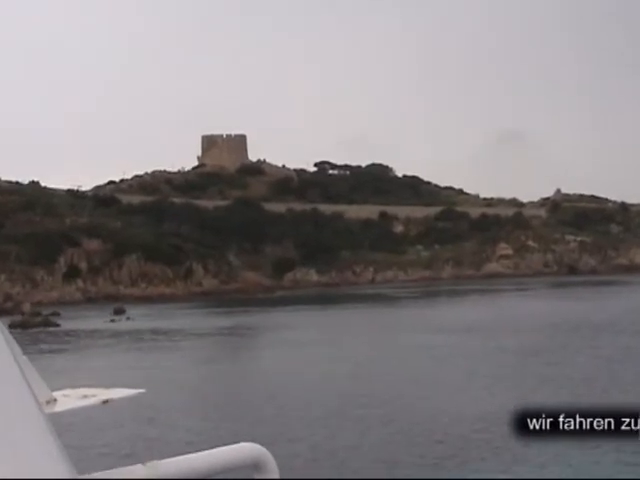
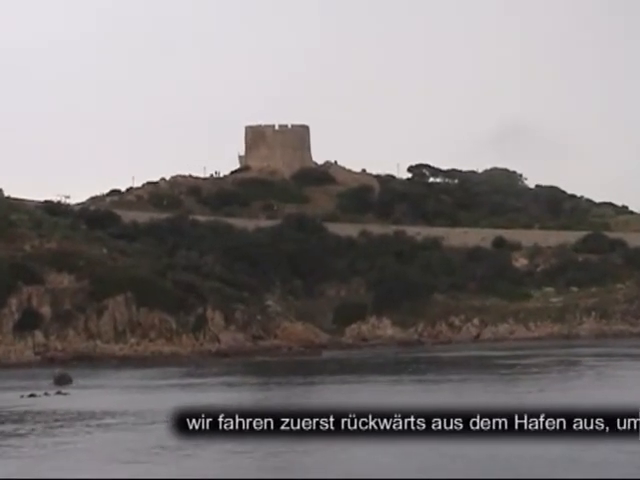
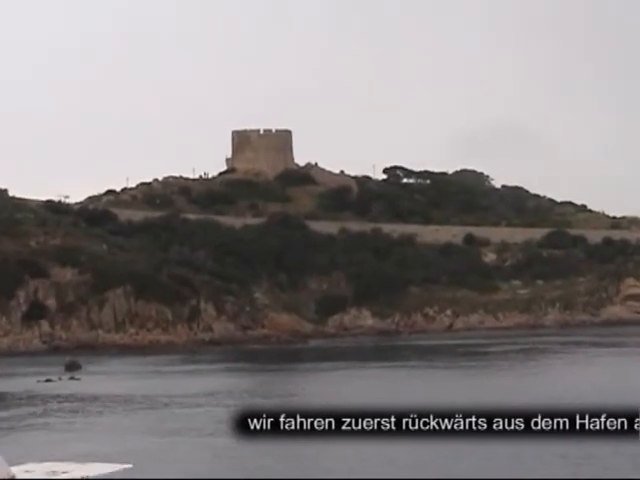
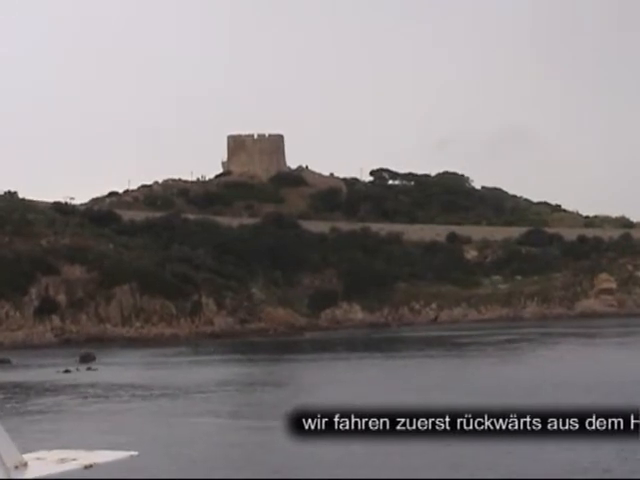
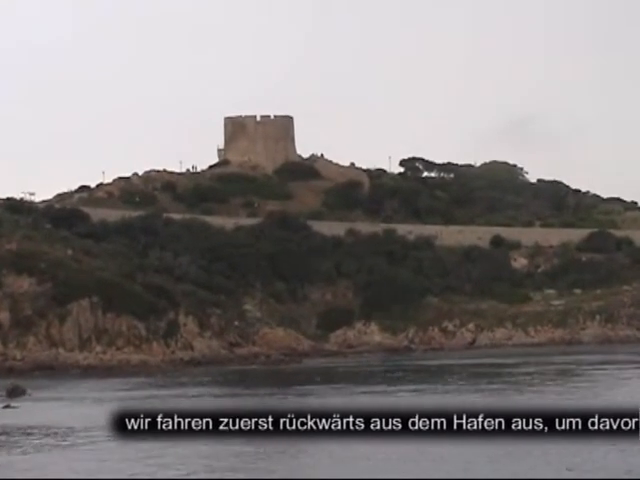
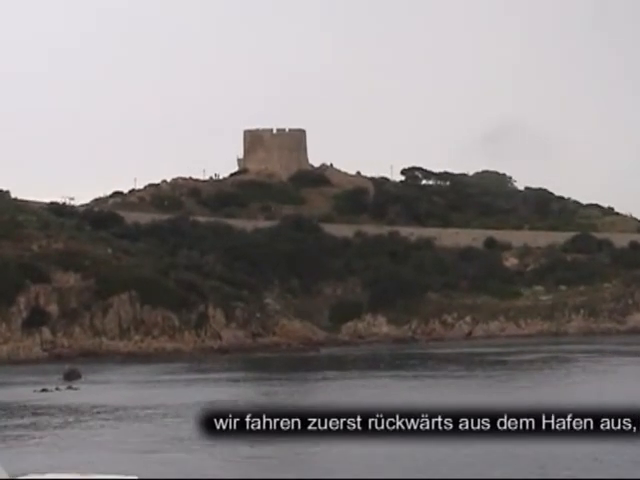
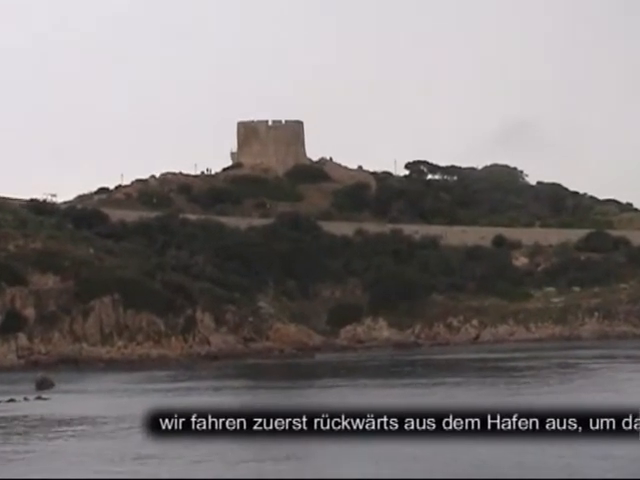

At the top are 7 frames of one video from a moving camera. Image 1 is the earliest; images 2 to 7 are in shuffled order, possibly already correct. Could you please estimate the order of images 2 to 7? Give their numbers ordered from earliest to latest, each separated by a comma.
4, 3, 6, 2, 7, 5
